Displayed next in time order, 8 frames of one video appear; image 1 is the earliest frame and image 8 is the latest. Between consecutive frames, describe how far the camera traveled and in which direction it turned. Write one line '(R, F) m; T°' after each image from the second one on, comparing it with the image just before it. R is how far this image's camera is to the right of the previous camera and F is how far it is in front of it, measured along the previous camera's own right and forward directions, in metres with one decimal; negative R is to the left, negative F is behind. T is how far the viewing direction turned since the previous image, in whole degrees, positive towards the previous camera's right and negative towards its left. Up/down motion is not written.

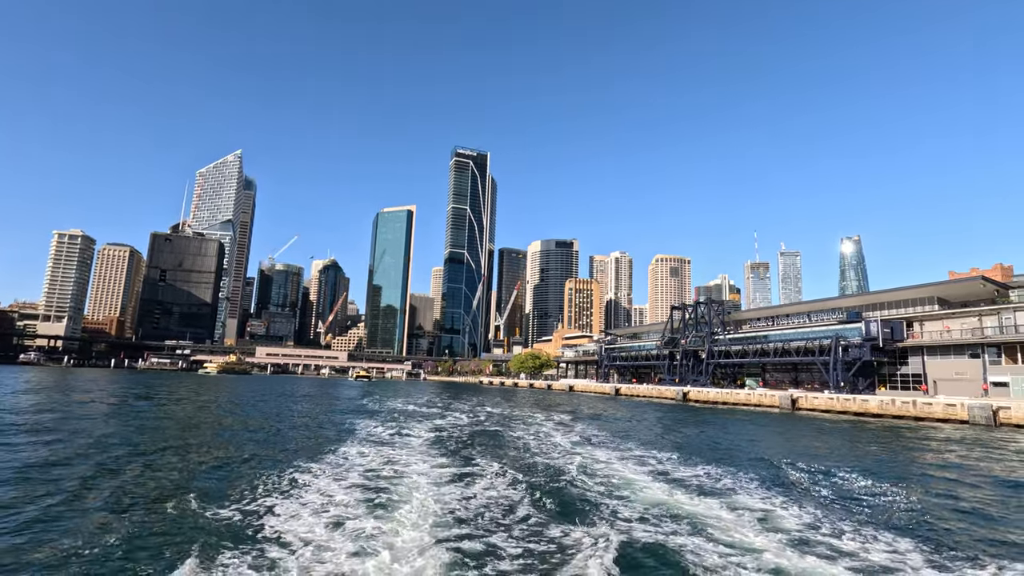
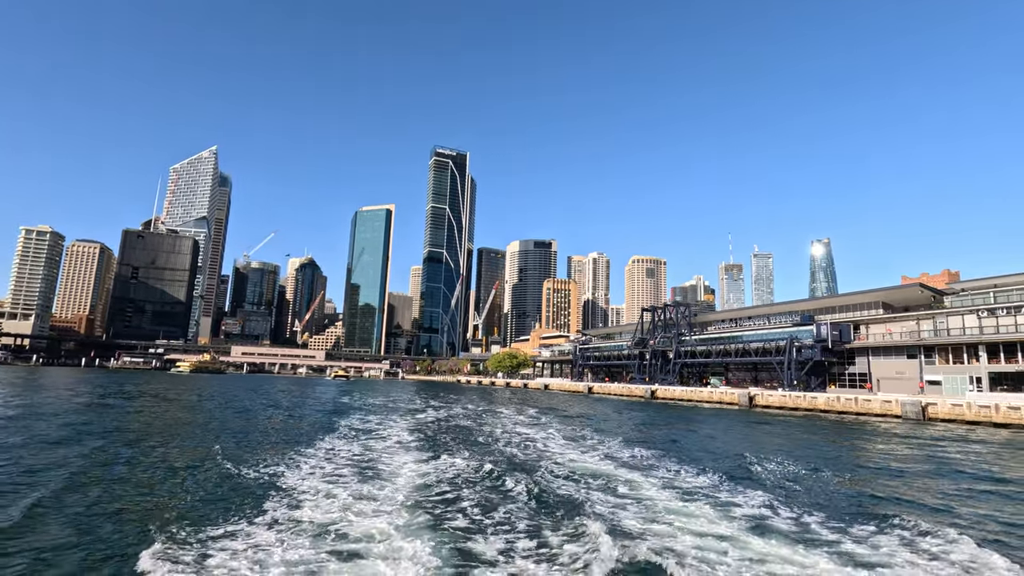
(+0.3, -2.2) m; +2°
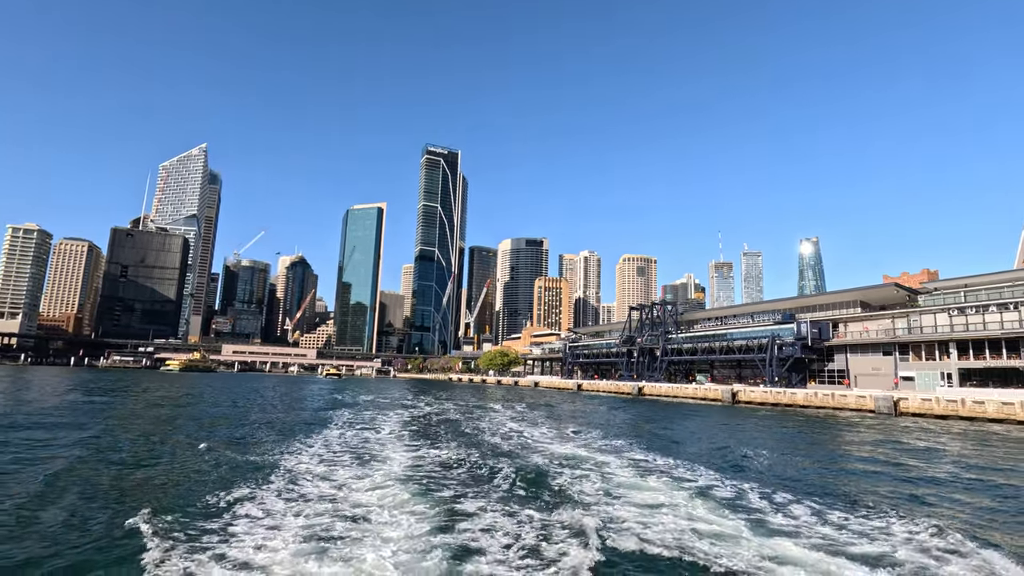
(+0.2, -1.1) m; +1°
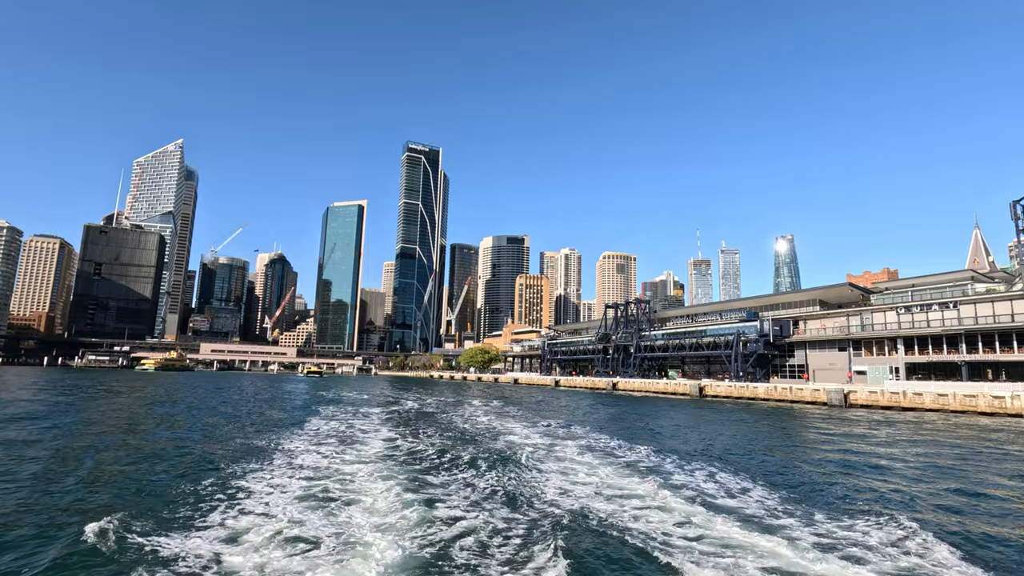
(+0.4, -1.9) m; +2°
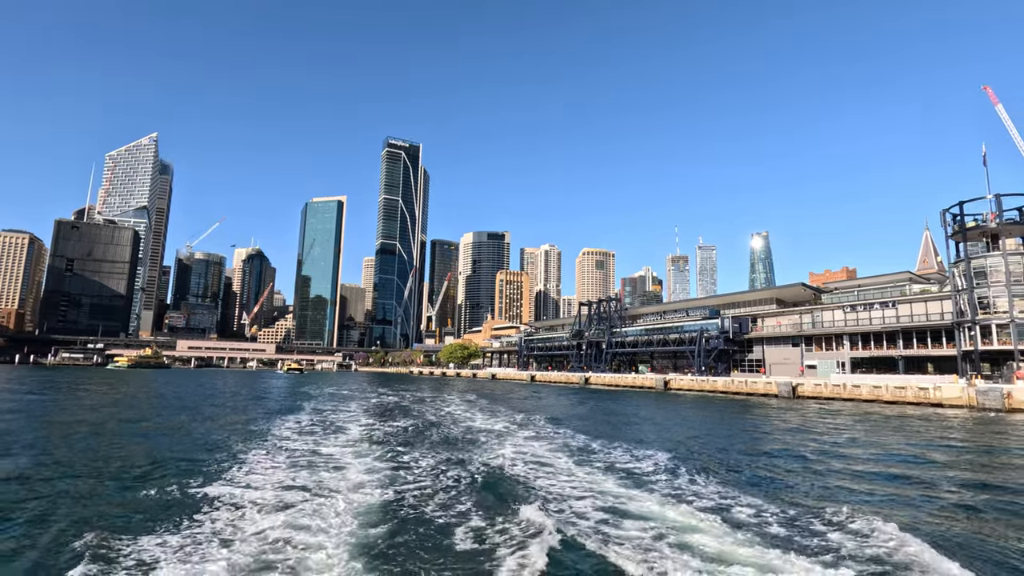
(+0.7, -2.4) m; +2°
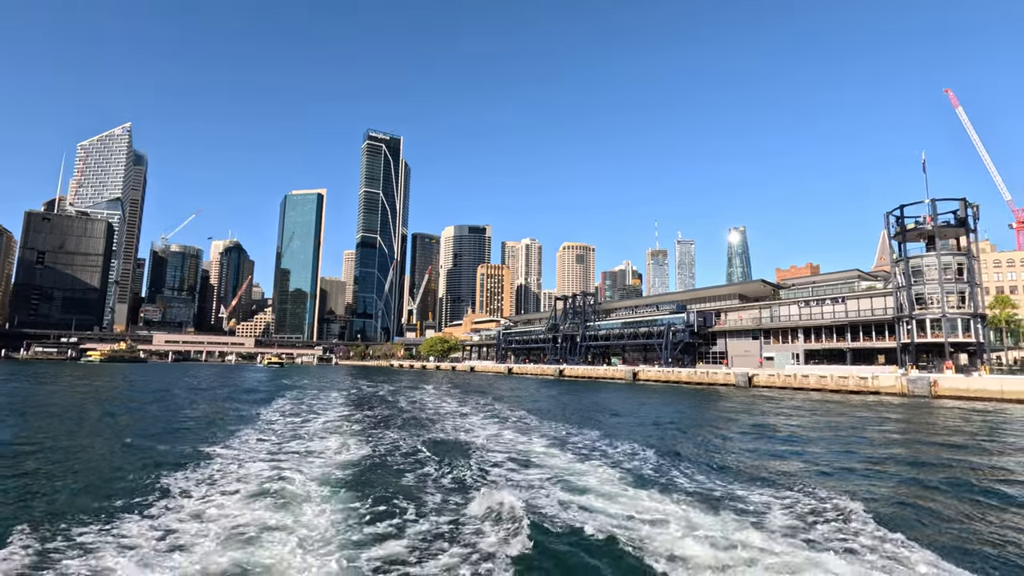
(+0.7, -2.2) m; +2°
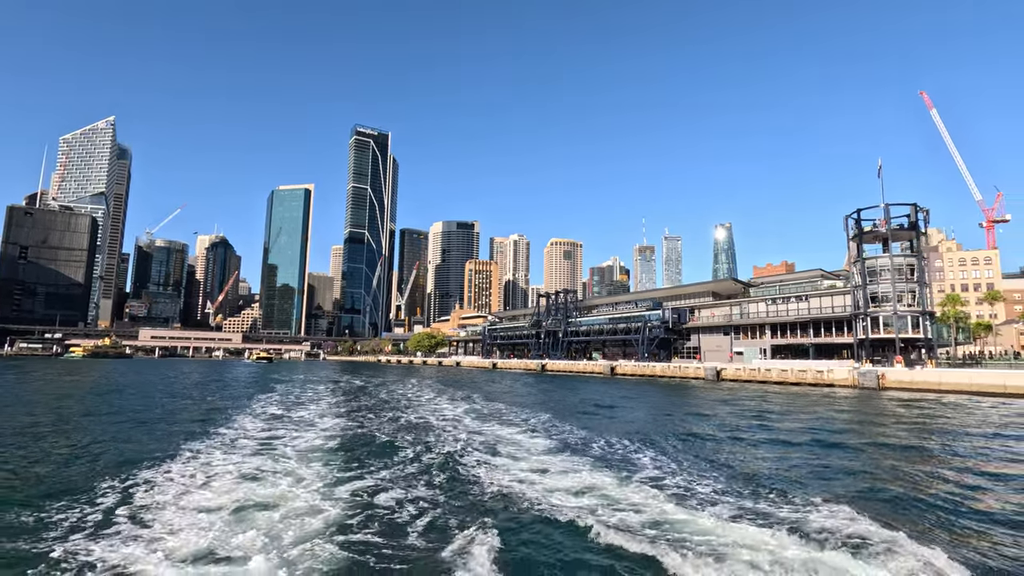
(+0.8, -2.1) m; +1°
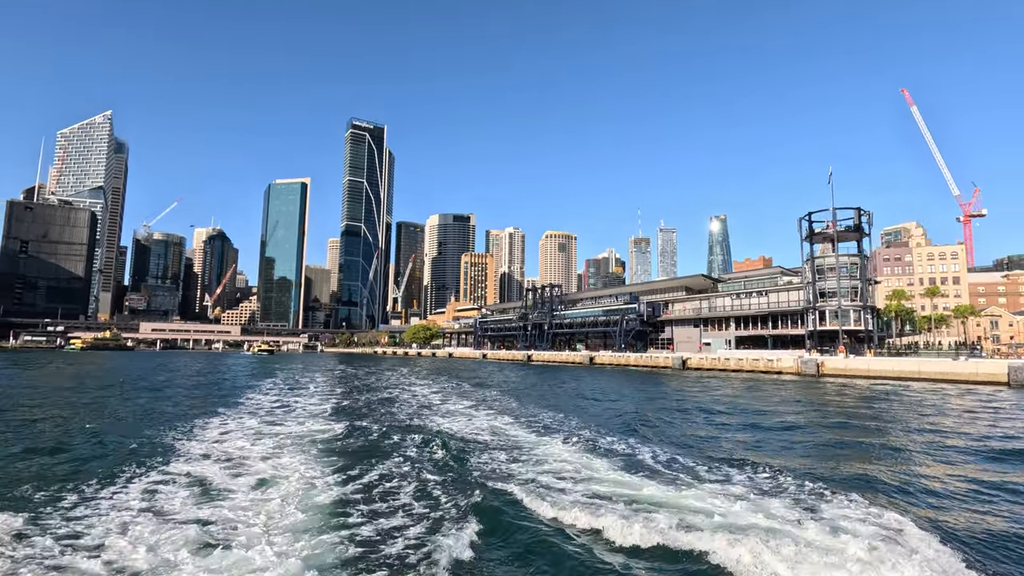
(+1.6, -4.2) m; 0°
